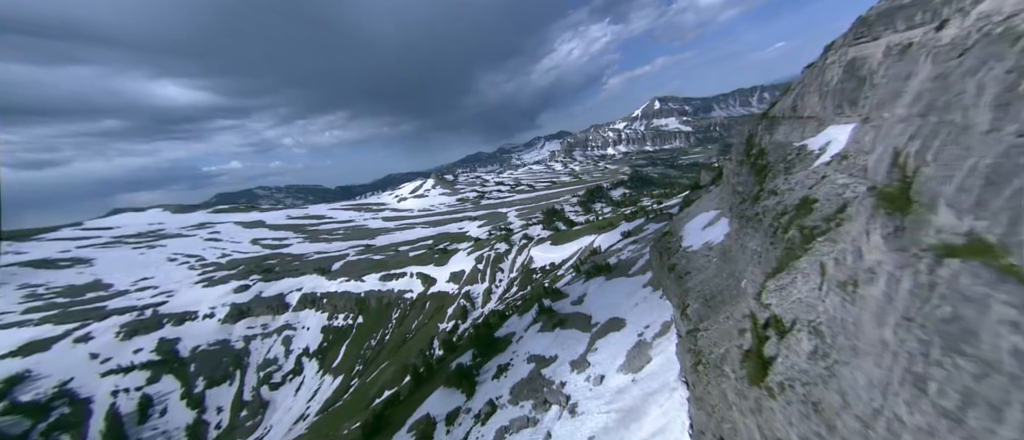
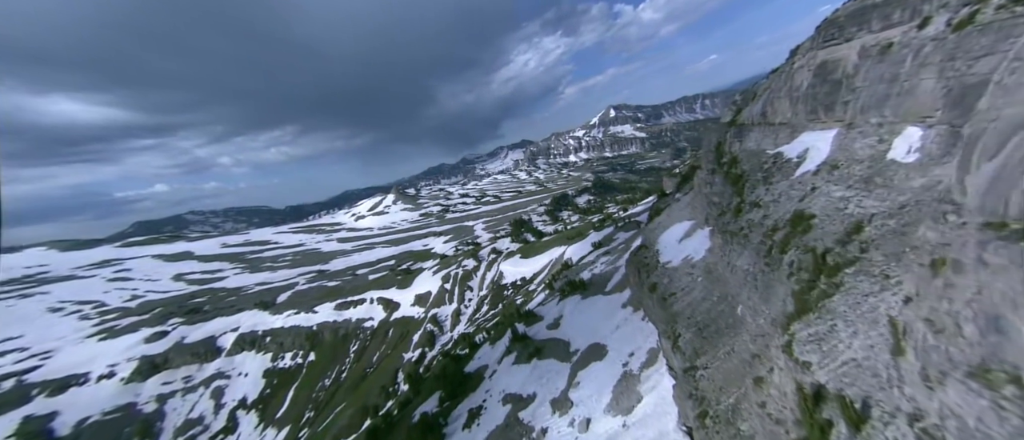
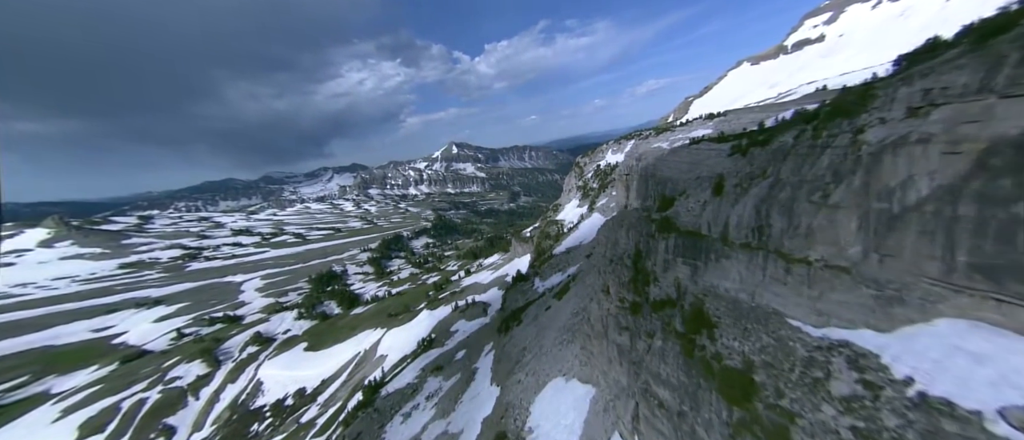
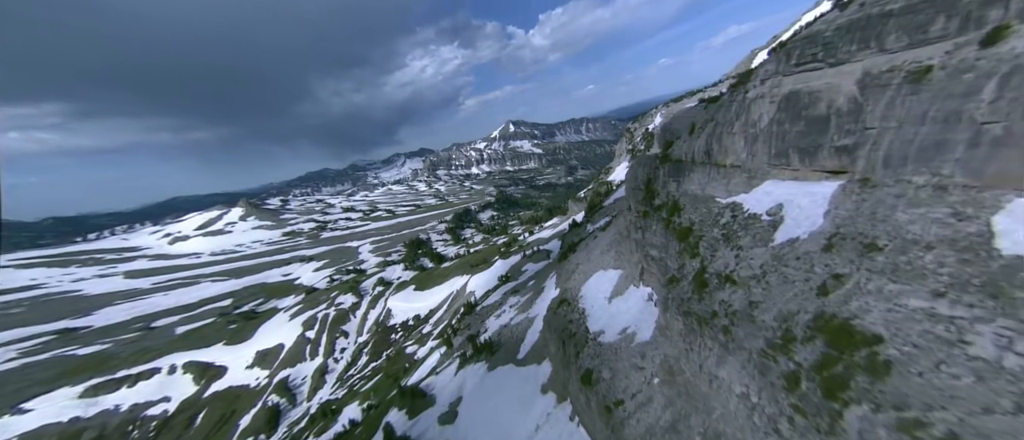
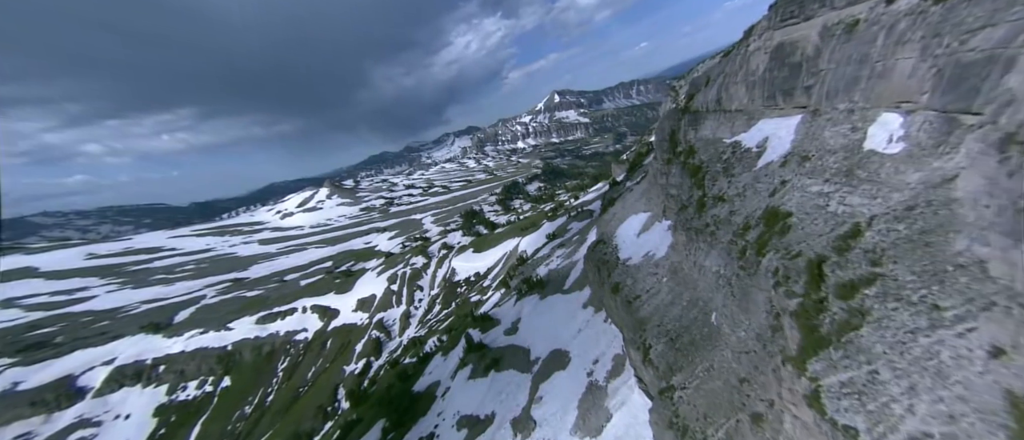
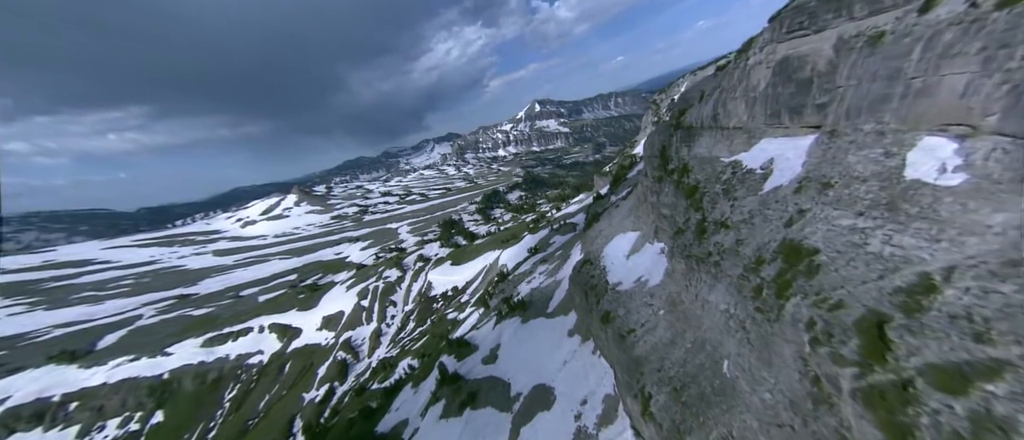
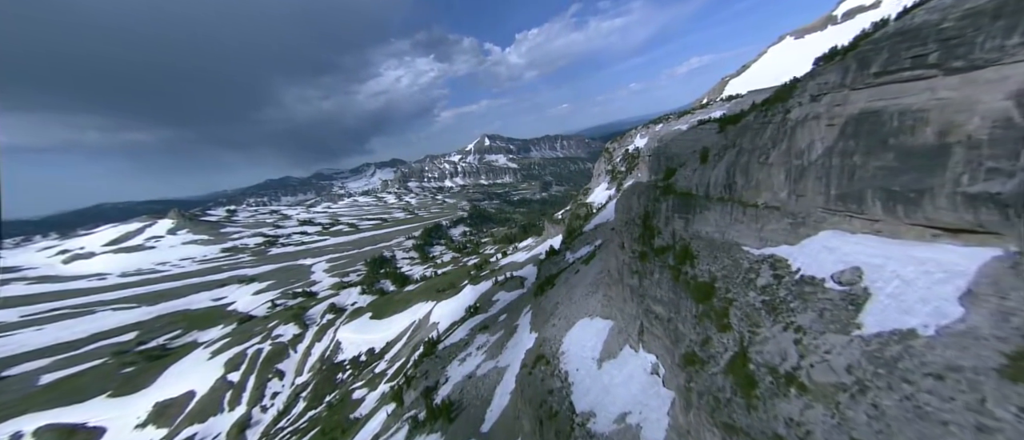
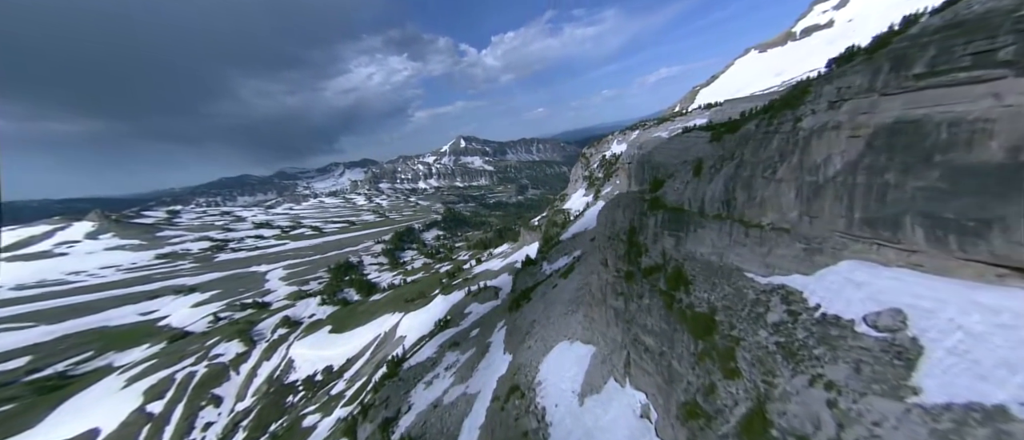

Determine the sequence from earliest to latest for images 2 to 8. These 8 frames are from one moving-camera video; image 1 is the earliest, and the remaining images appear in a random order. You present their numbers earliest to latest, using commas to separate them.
2, 5, 6, 4, 7, 8, 3
